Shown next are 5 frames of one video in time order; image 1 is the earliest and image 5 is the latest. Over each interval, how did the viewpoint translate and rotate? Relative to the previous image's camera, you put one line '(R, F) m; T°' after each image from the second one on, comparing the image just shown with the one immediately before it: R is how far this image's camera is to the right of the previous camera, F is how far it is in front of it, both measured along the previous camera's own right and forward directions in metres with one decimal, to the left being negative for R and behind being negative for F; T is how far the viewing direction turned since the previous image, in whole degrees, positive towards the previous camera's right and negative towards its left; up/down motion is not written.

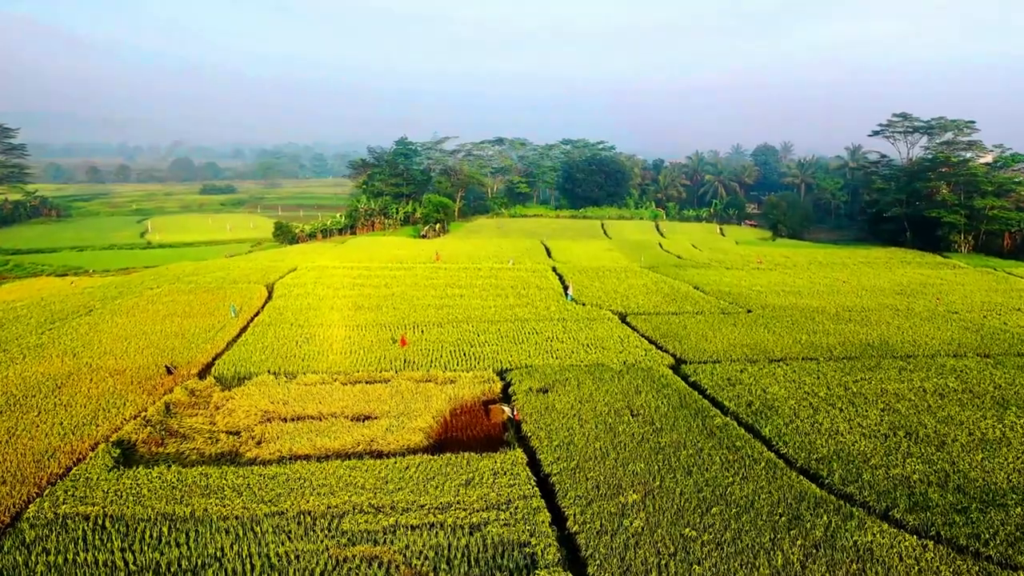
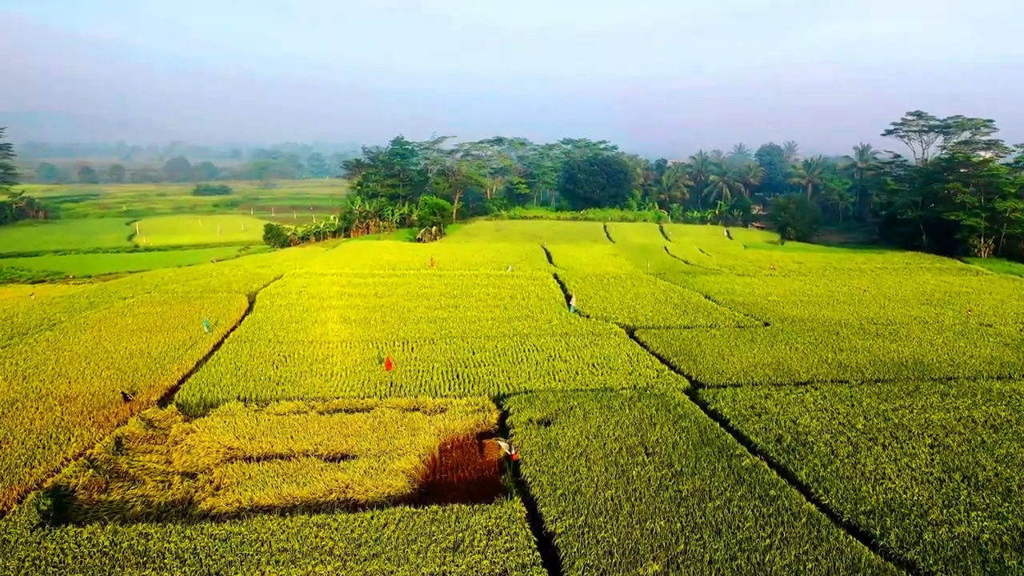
(+0.1, +2.1) m; 0°
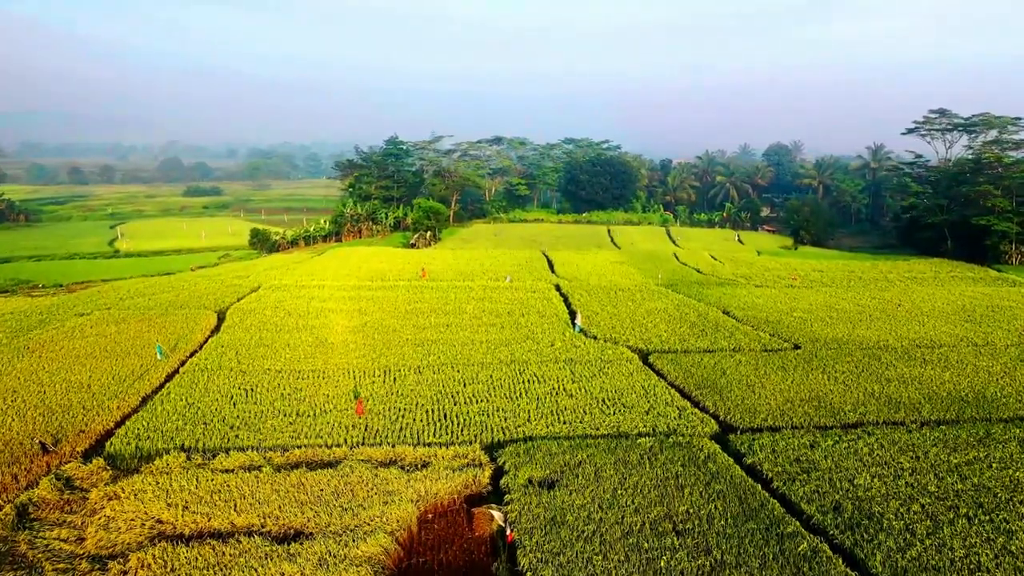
(+0.1, +2.9) m; 0°
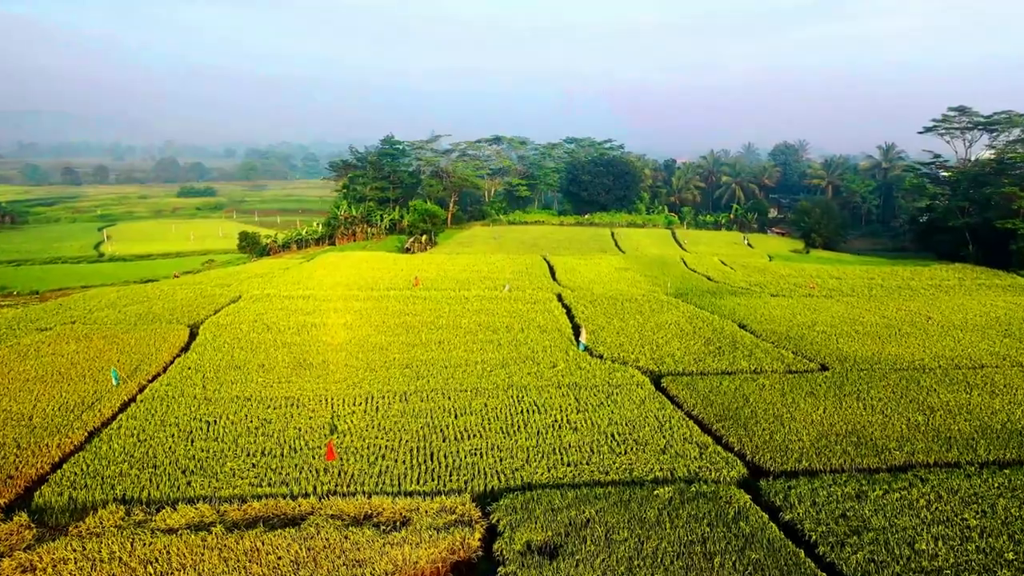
(+0.1, +2.2) m; 0°
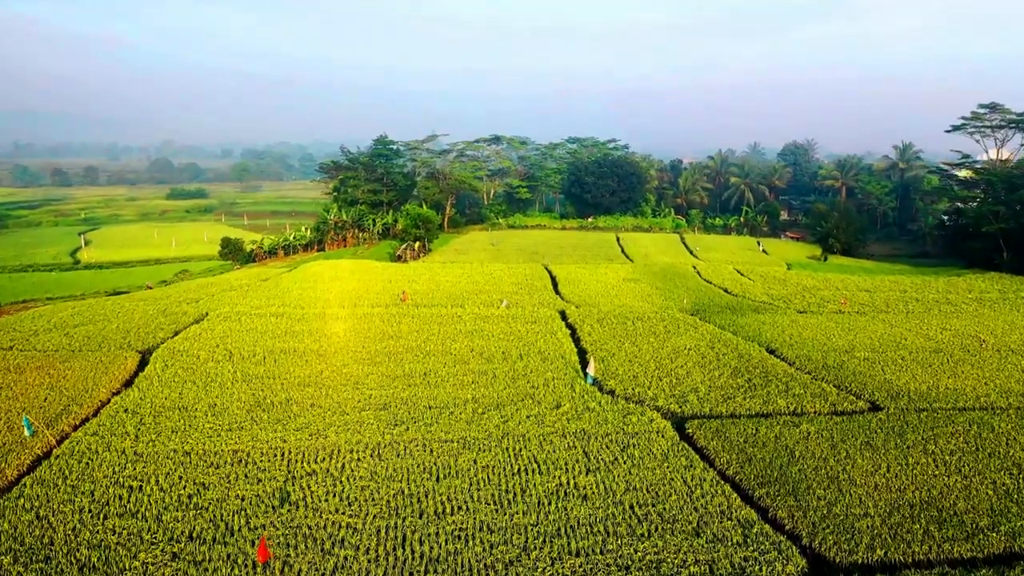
(+0.1, +3.1) m; 0°
